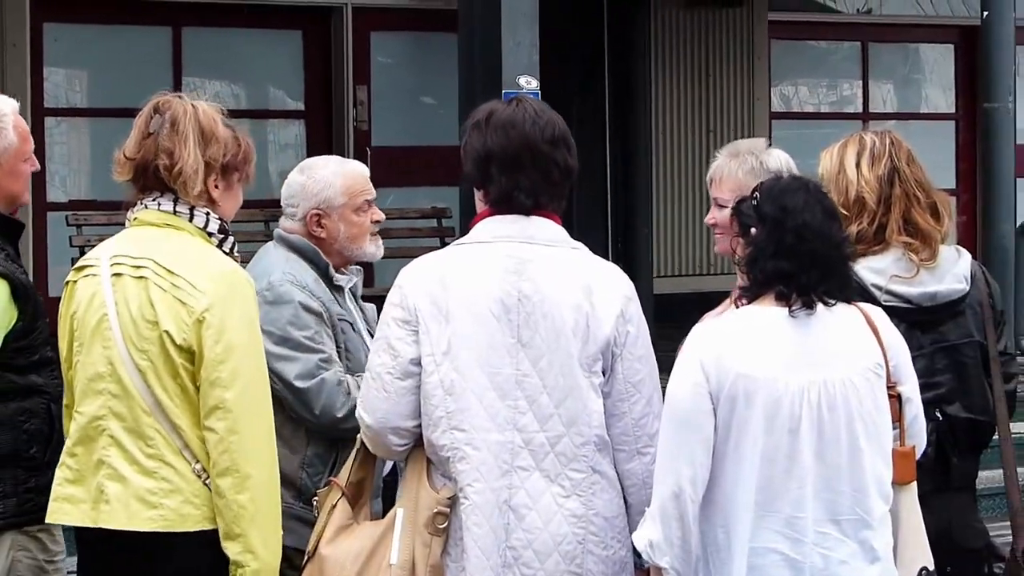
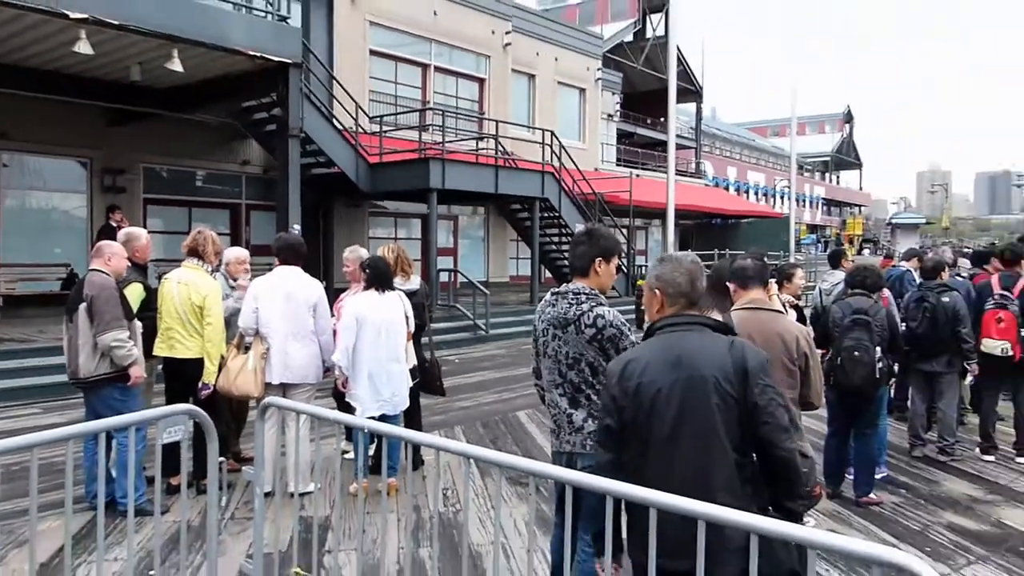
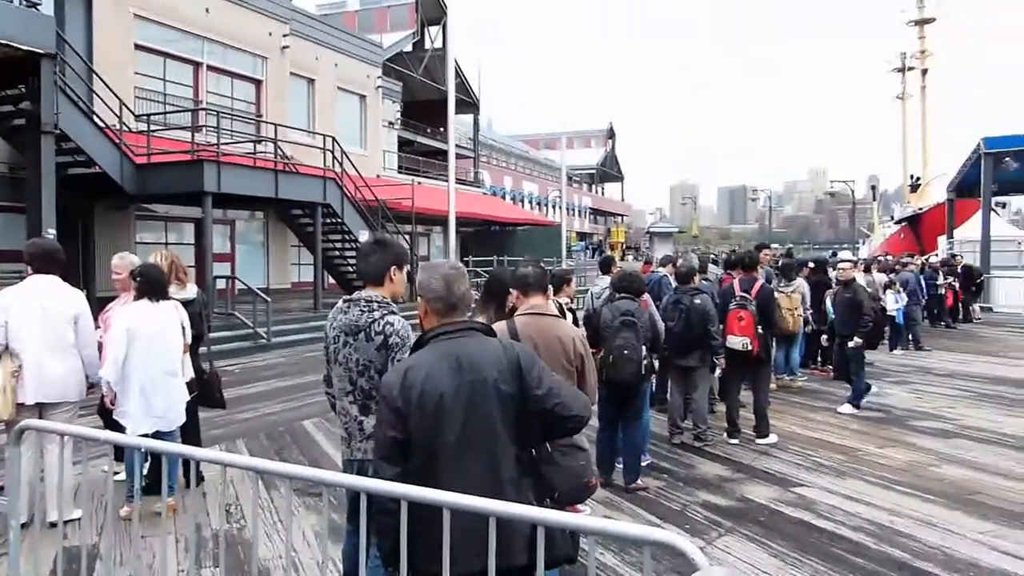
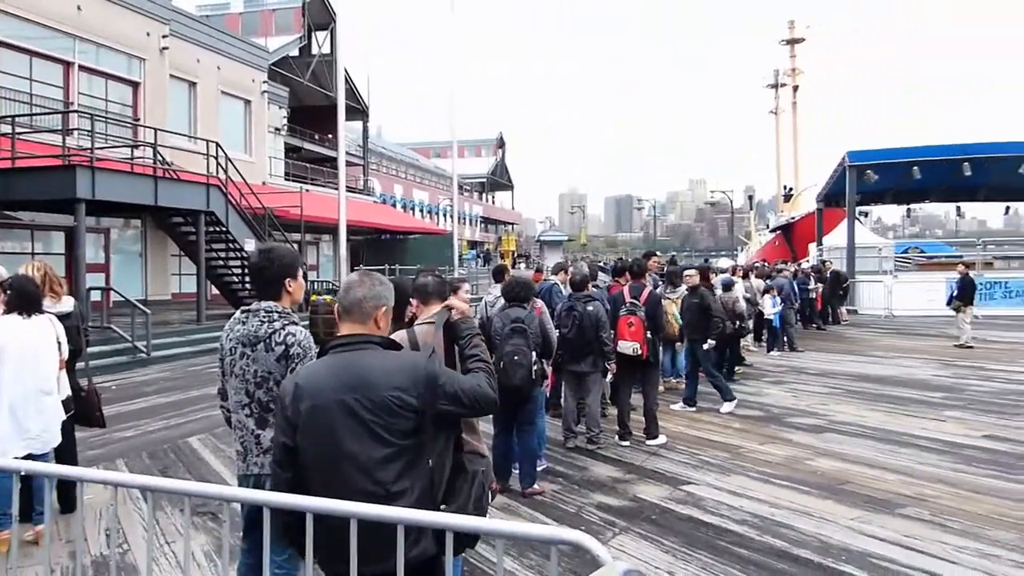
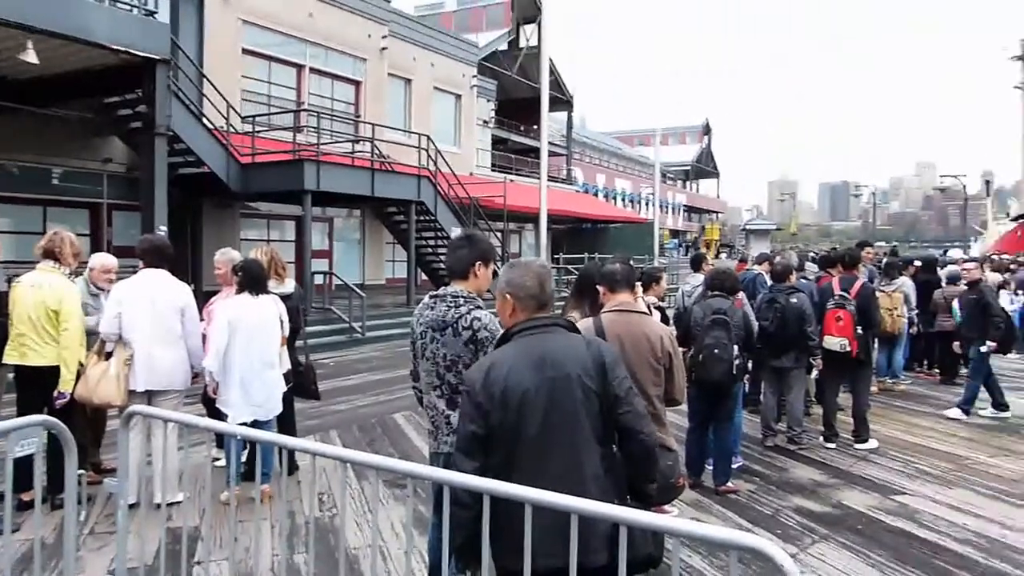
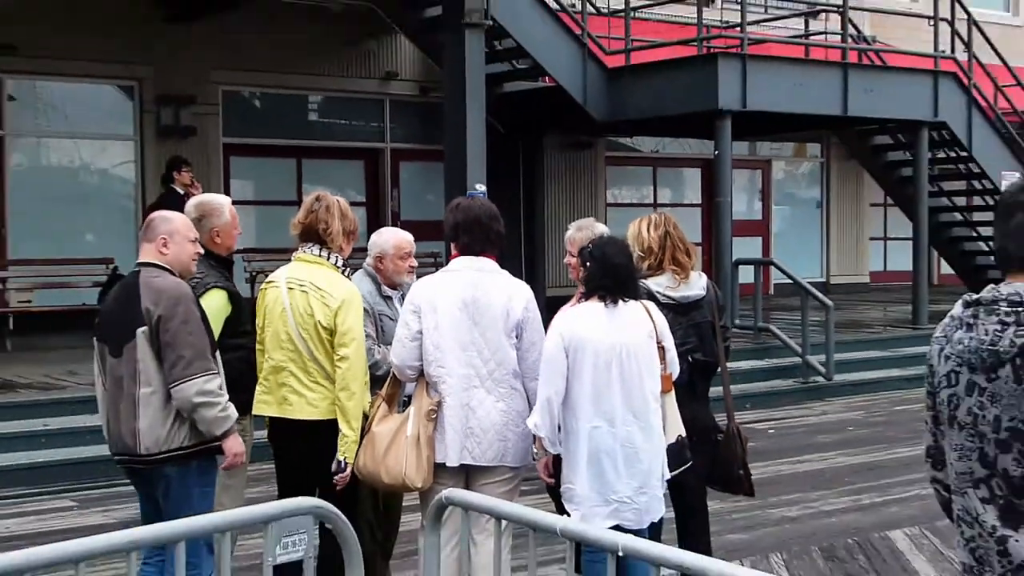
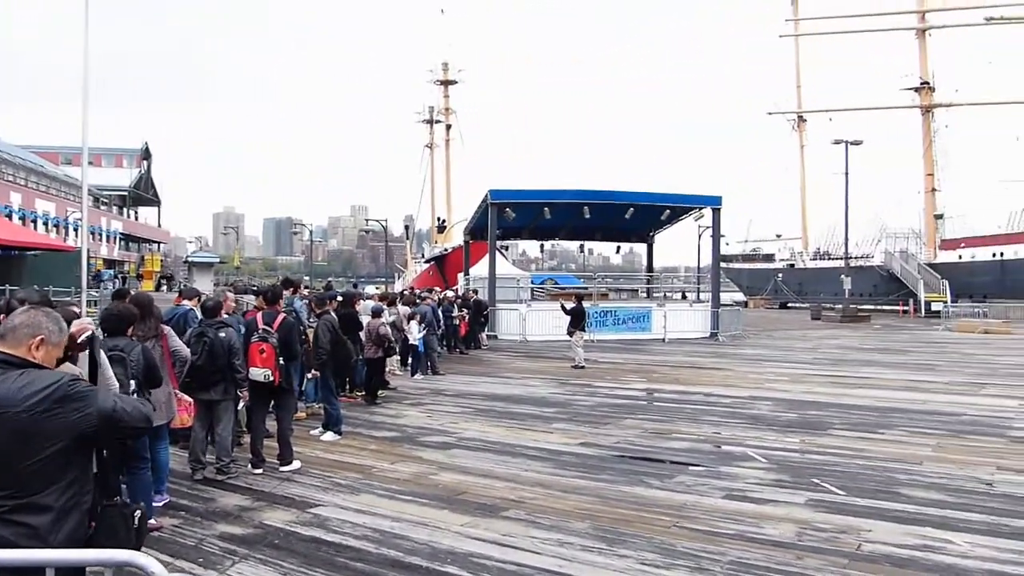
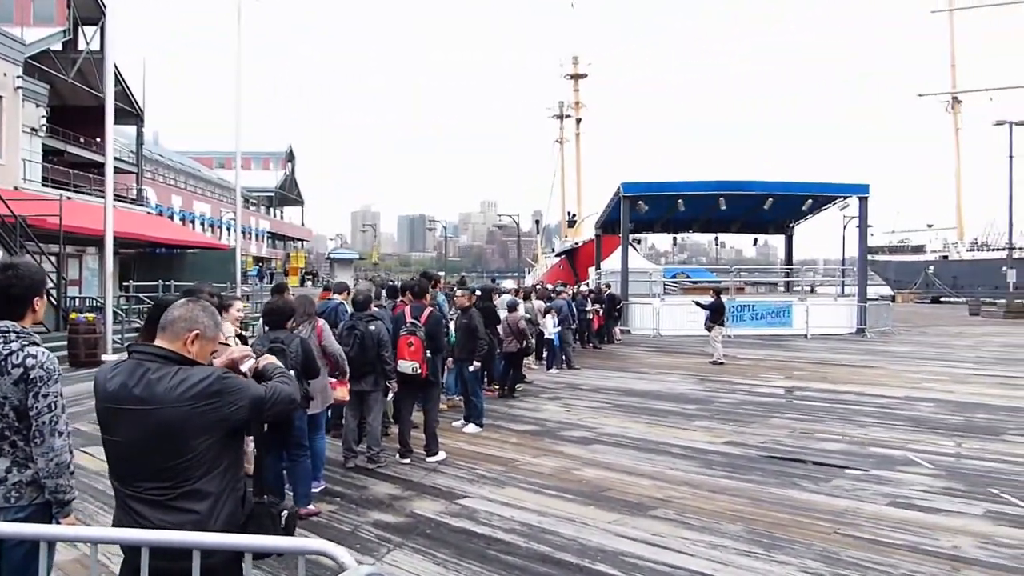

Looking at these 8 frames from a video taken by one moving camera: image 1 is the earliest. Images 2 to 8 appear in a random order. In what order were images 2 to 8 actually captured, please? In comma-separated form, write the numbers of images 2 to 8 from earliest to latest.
6, 2, 5, 3, 4, 8, 7
